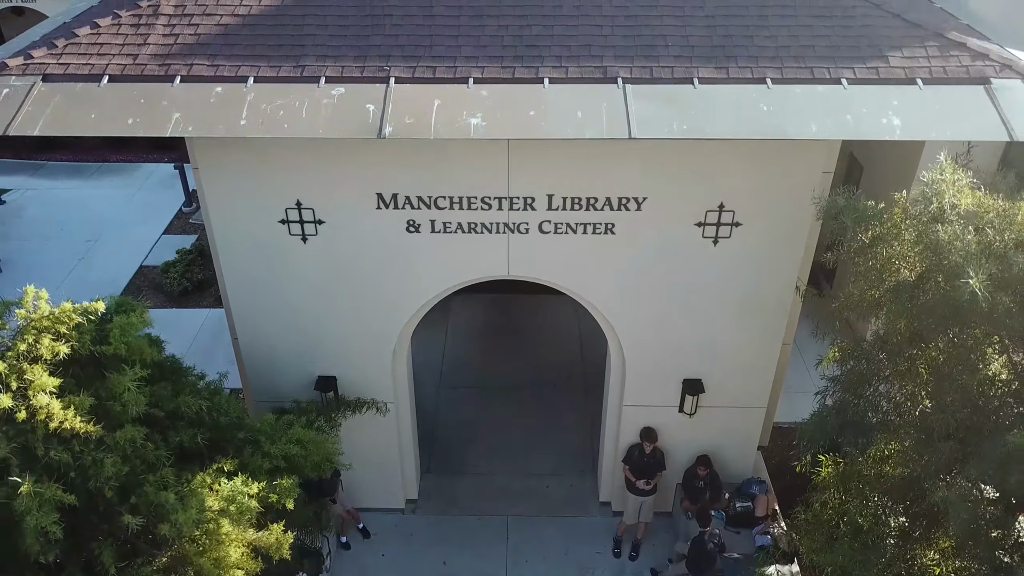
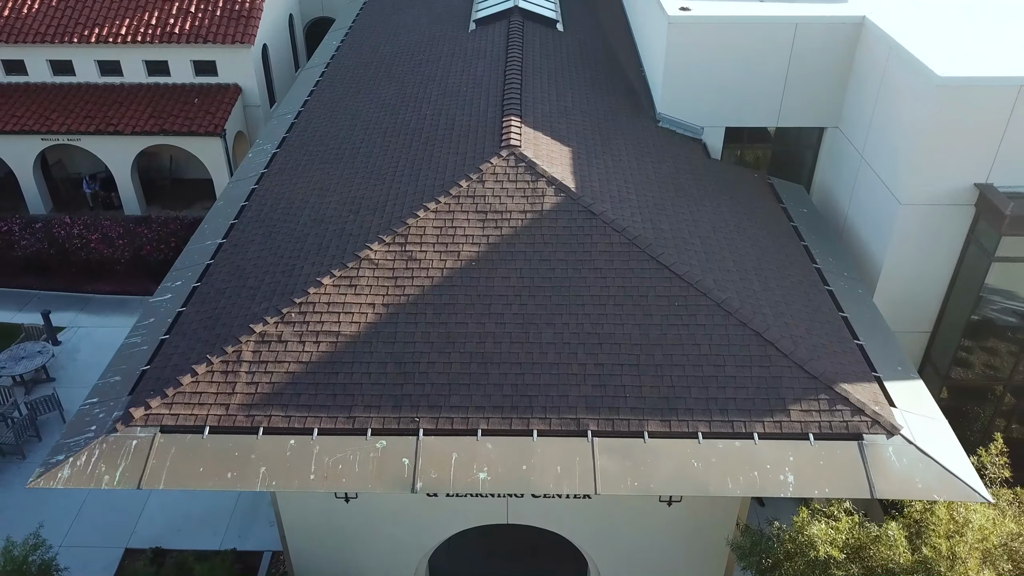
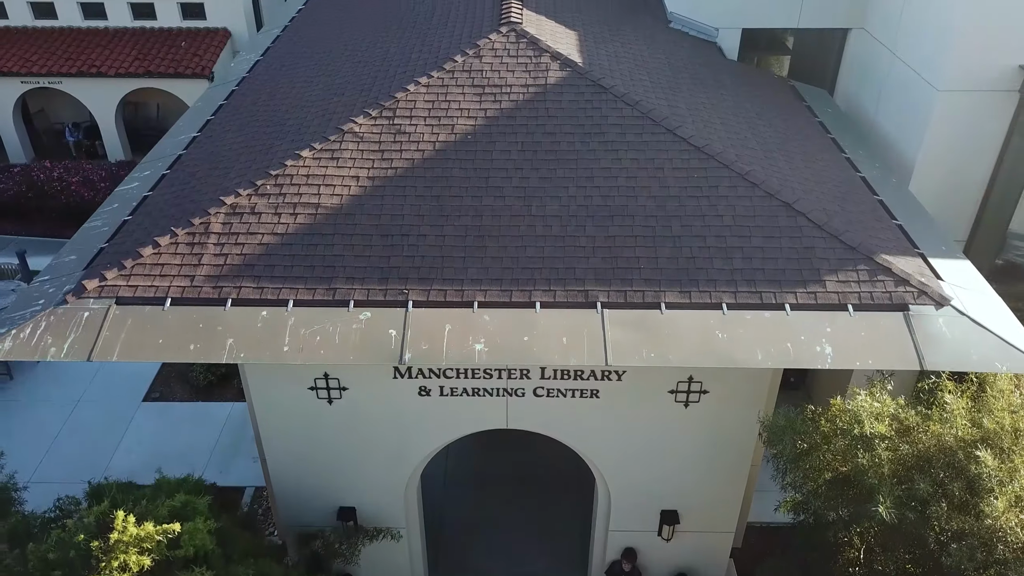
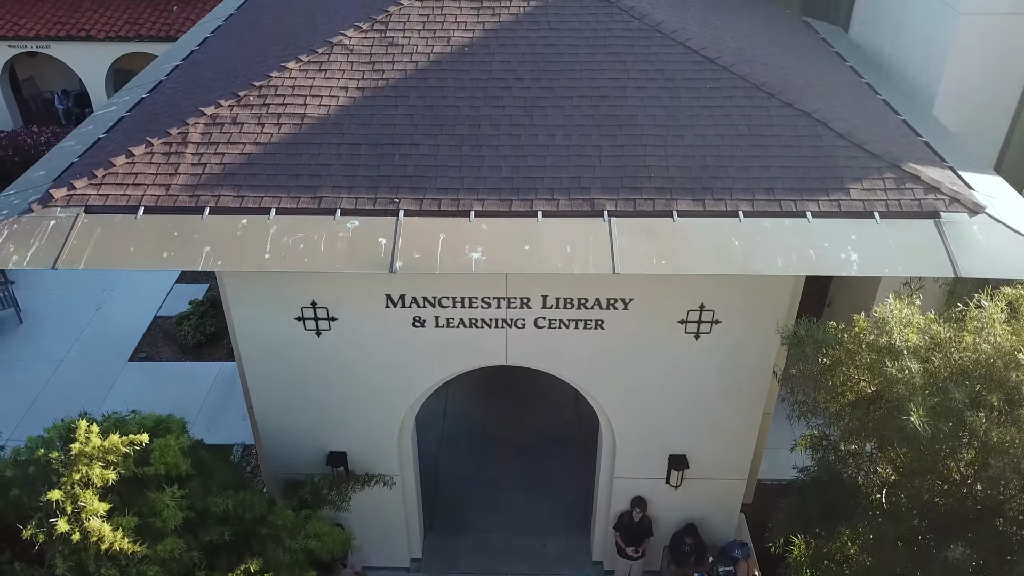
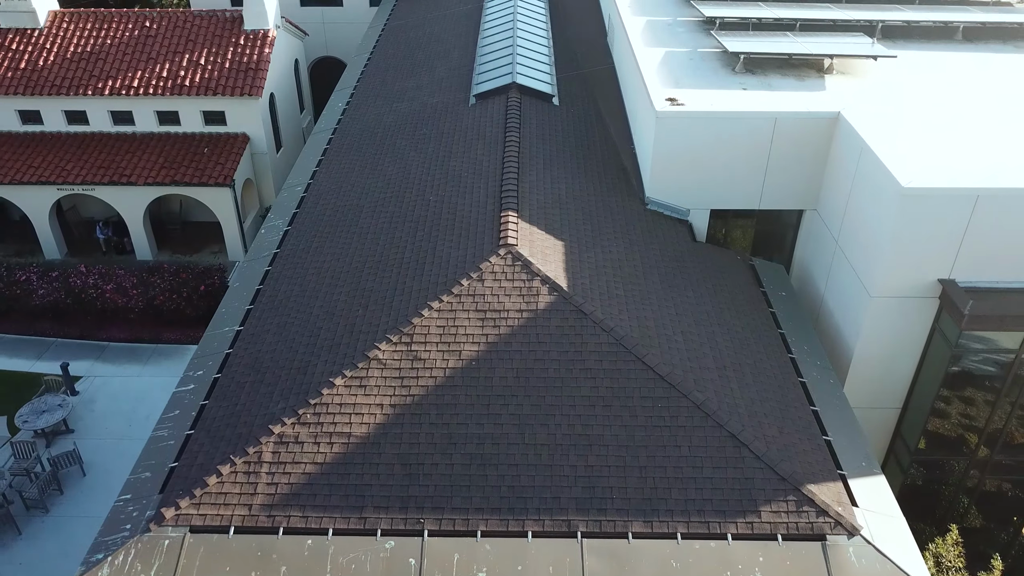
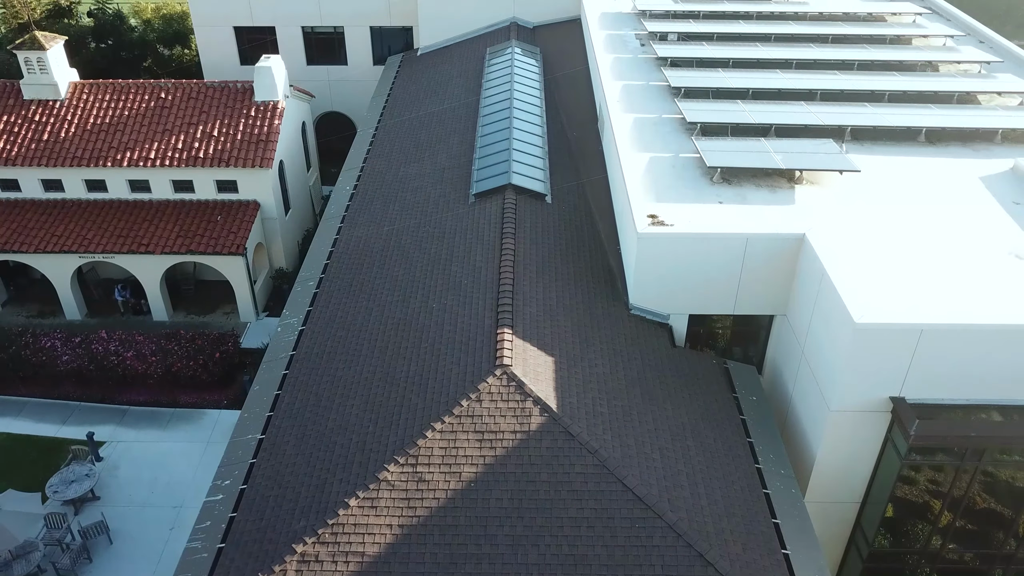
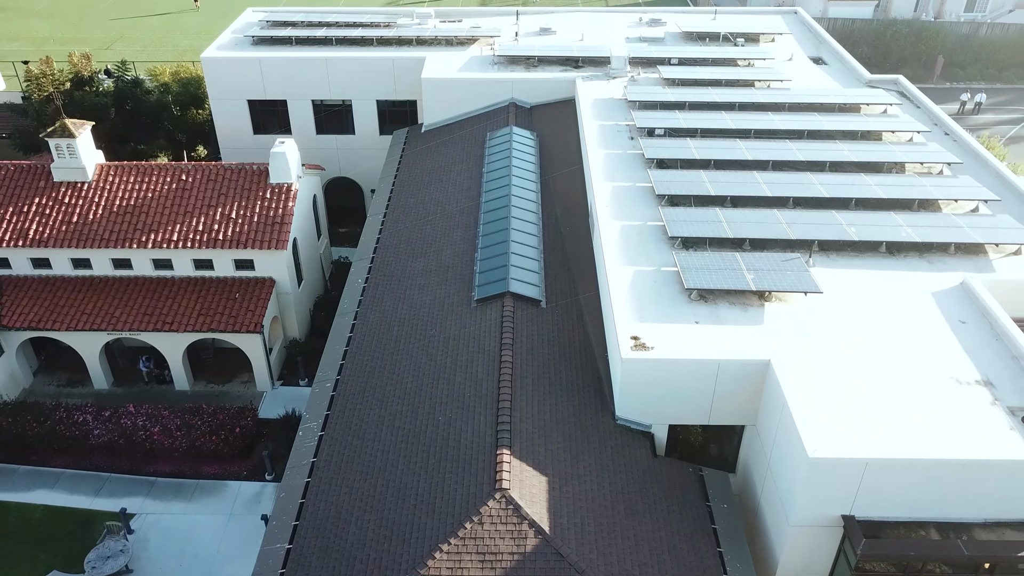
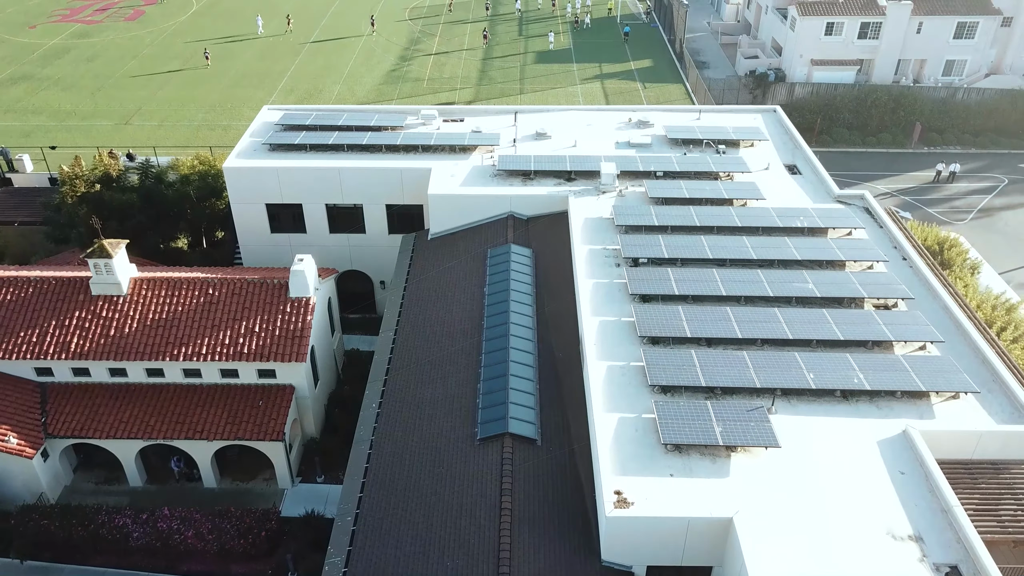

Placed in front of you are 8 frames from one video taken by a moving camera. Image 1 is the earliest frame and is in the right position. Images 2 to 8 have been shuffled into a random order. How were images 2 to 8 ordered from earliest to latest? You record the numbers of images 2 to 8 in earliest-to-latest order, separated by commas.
4, 3, 2, 5, 6, 7, 8
